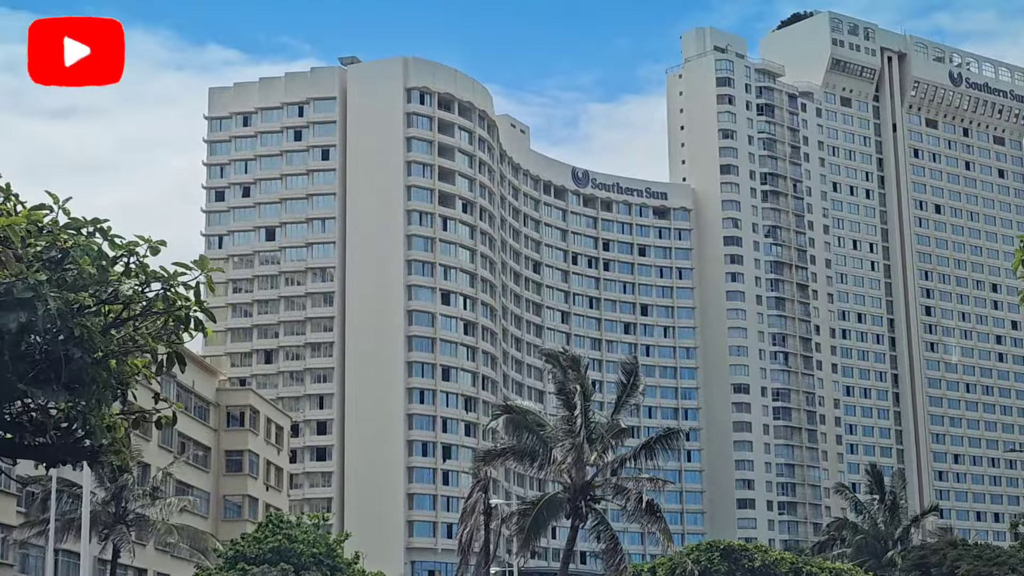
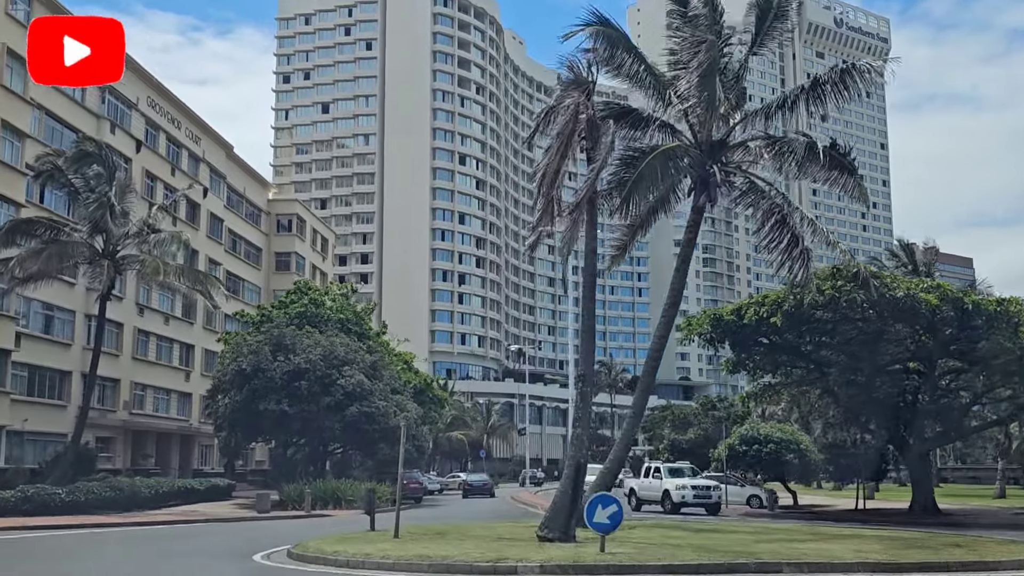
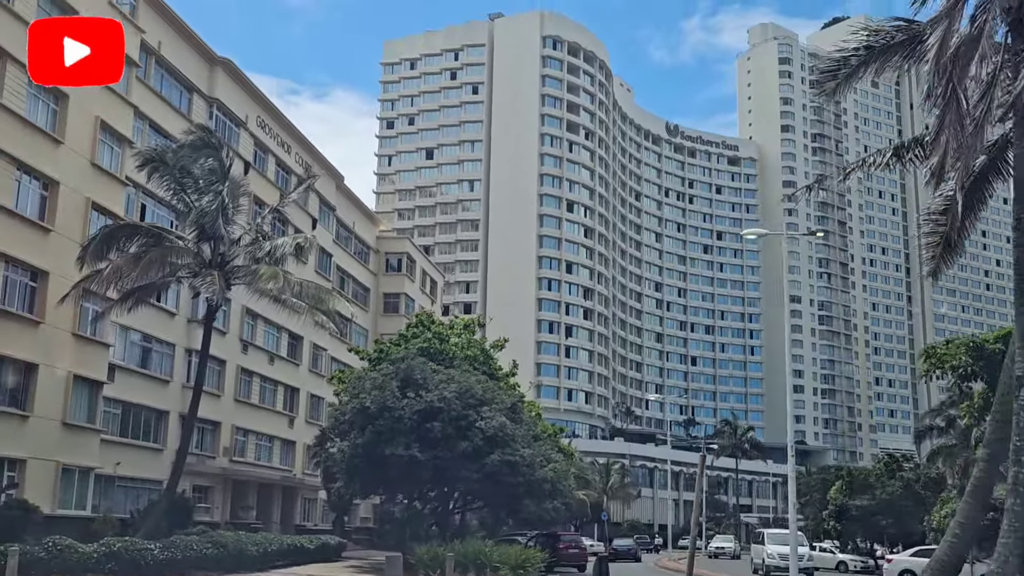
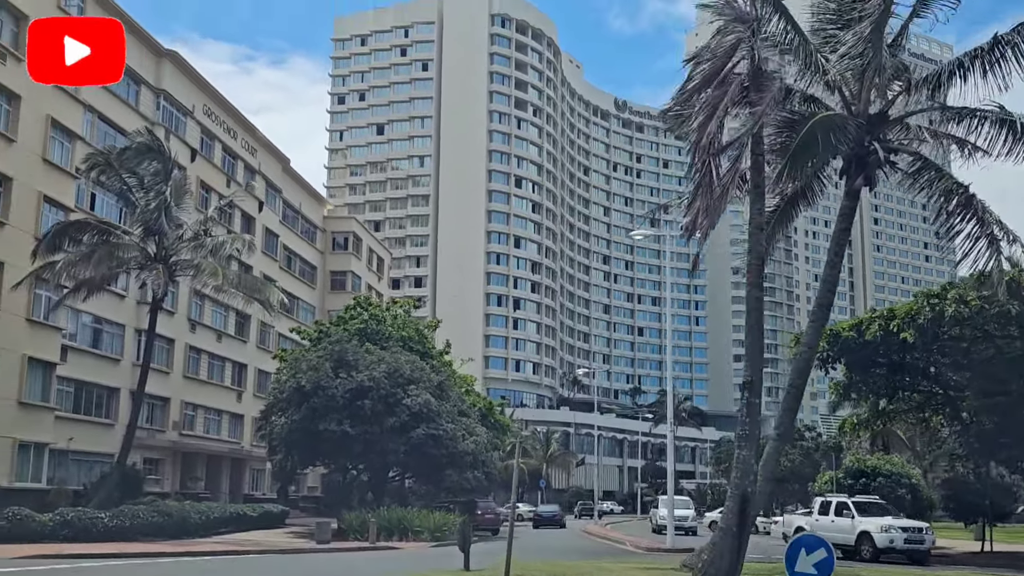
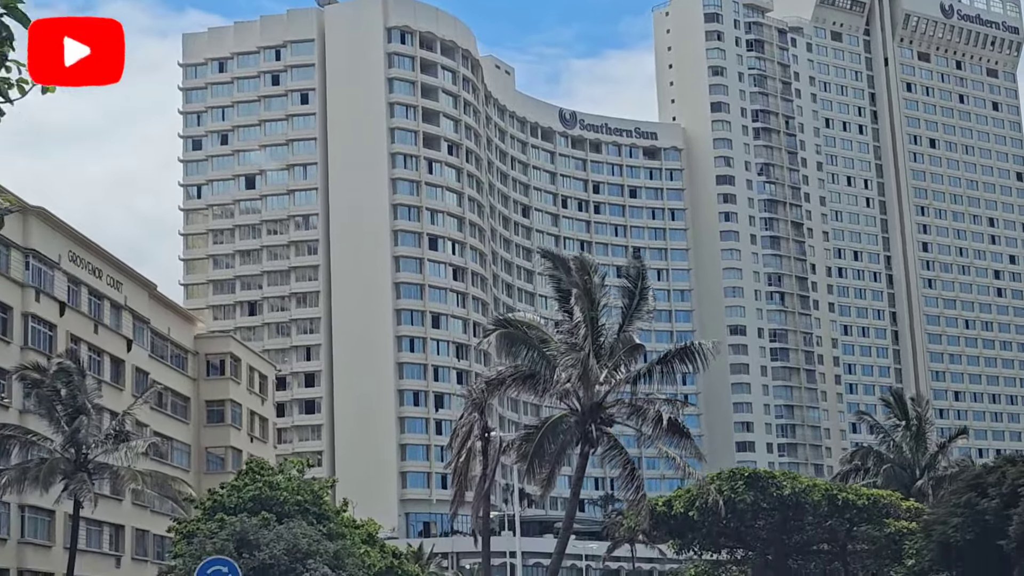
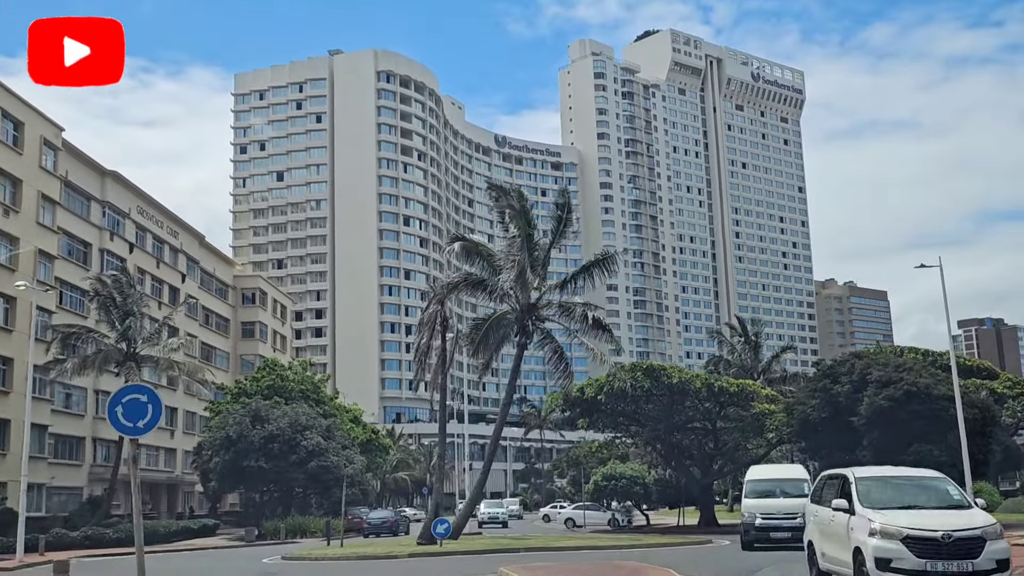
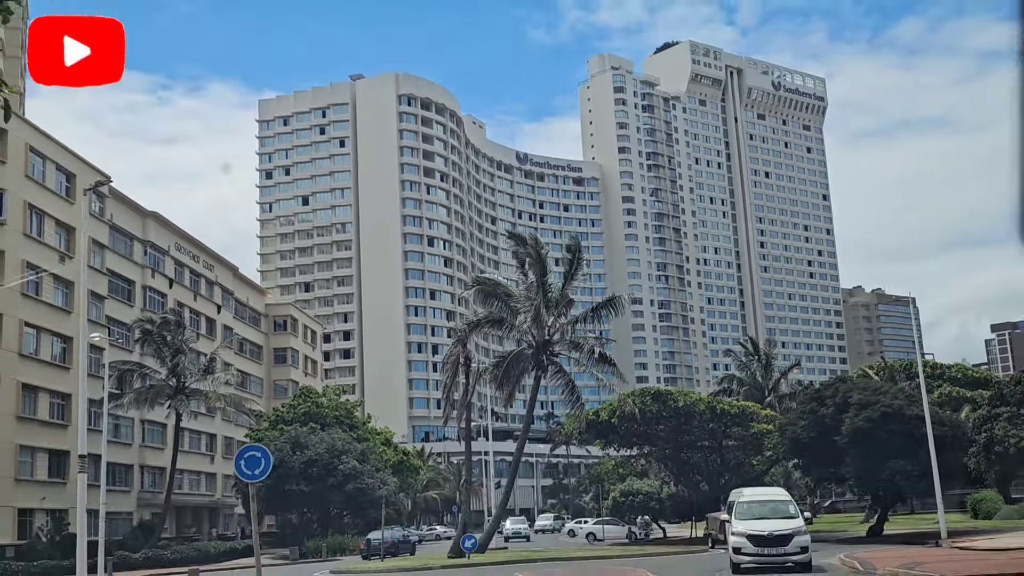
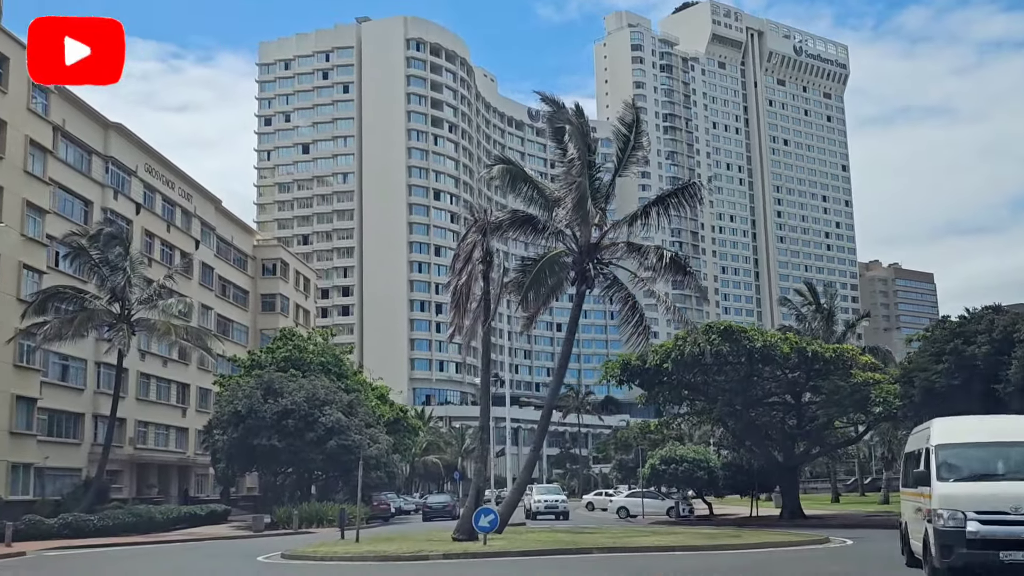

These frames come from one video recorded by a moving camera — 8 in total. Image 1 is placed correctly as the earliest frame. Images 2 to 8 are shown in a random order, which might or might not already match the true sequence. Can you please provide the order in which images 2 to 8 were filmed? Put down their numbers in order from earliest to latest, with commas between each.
5, 7, 6, 8, 2, 4, 3
